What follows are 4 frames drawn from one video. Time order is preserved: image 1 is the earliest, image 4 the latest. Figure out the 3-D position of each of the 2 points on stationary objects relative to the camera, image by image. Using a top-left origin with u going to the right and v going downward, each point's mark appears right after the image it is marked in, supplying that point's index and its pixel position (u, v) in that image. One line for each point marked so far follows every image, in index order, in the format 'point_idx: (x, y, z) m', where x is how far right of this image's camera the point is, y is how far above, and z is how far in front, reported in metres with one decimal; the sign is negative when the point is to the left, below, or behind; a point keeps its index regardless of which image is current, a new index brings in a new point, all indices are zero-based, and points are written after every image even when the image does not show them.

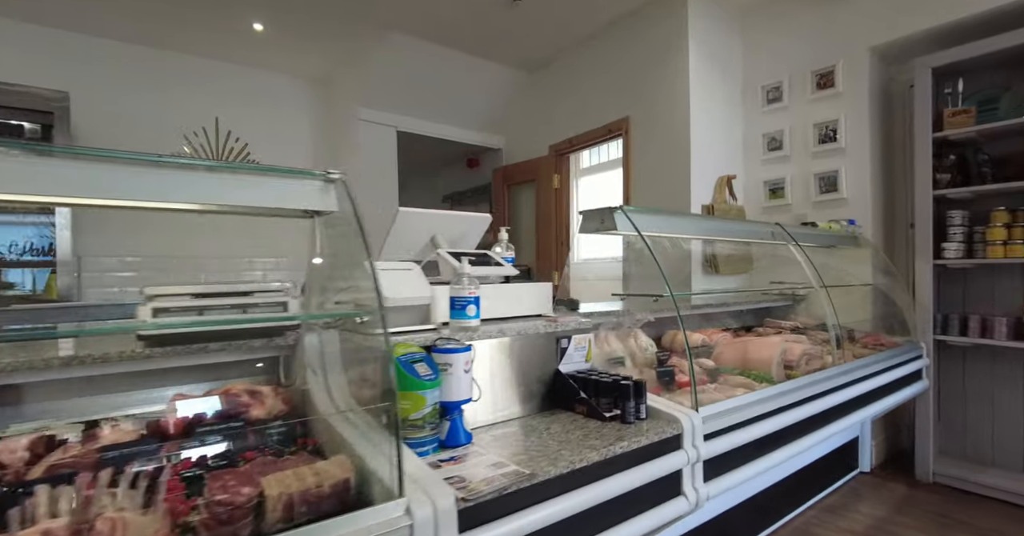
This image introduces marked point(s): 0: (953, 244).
0: (+2.0, +0.1, +2.2) m
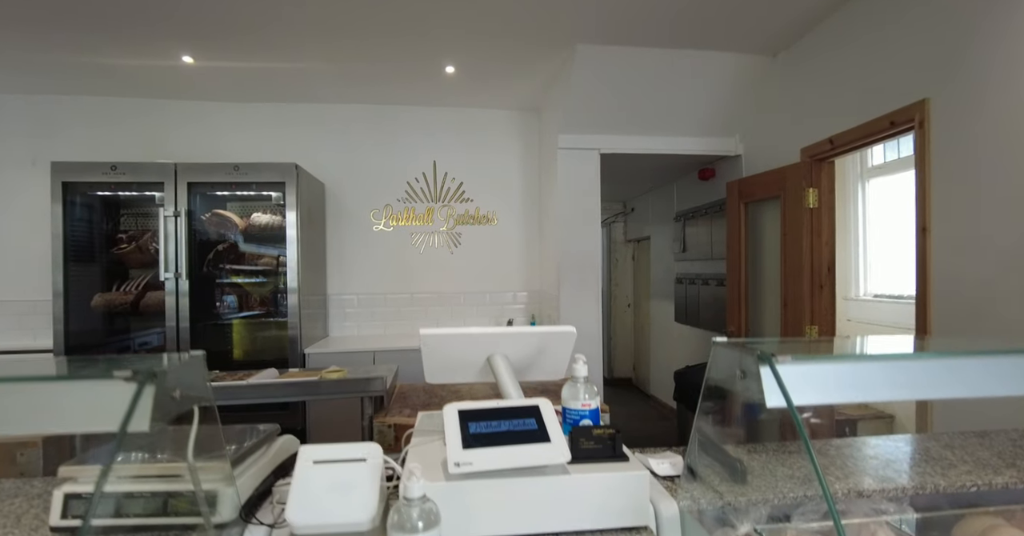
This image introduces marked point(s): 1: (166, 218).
0: (+2.3, -0.2, +0.5) m
1: (-2.0, +0.3, +2.8) m
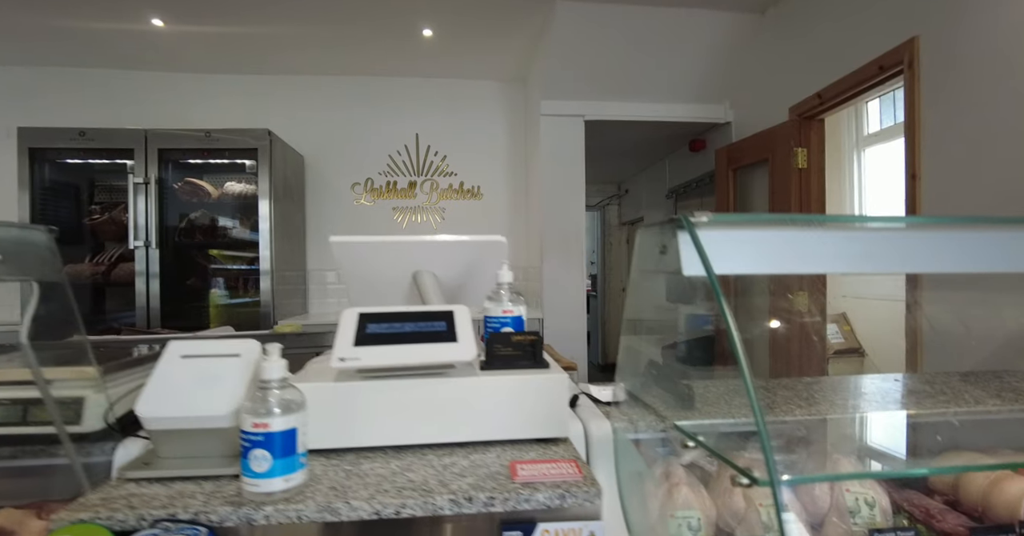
0: (+2.1, 0.0, +0.4) m
1: (-2.1, +0.5, +2.8) m
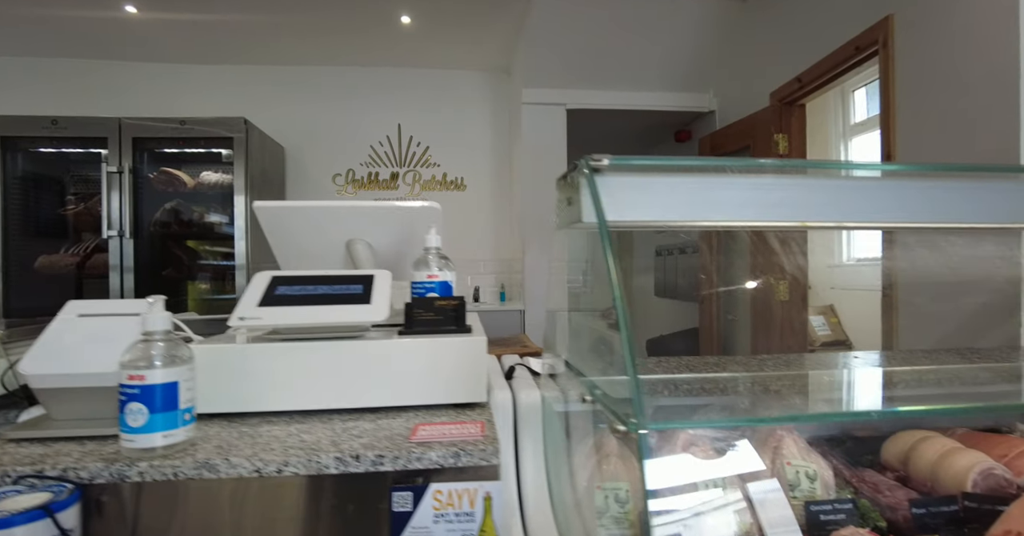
0: (+2.0, +0.1, +0.4) m
1: (-2.2, +0.5, +2.7) m
